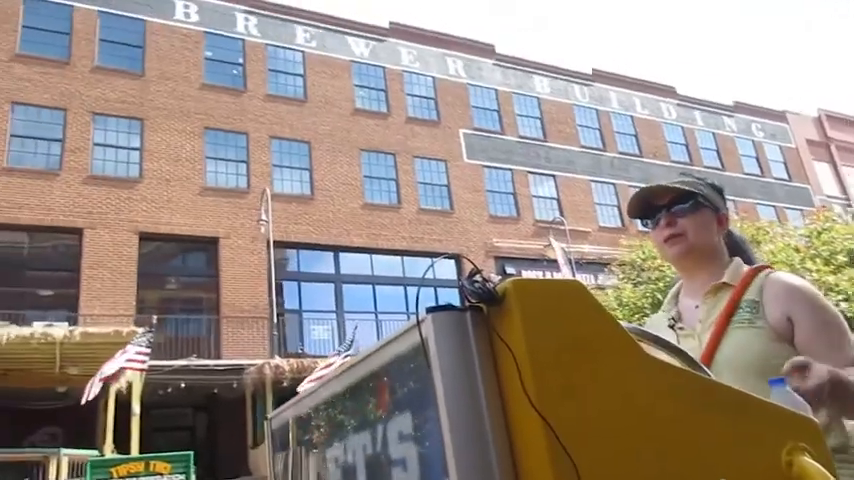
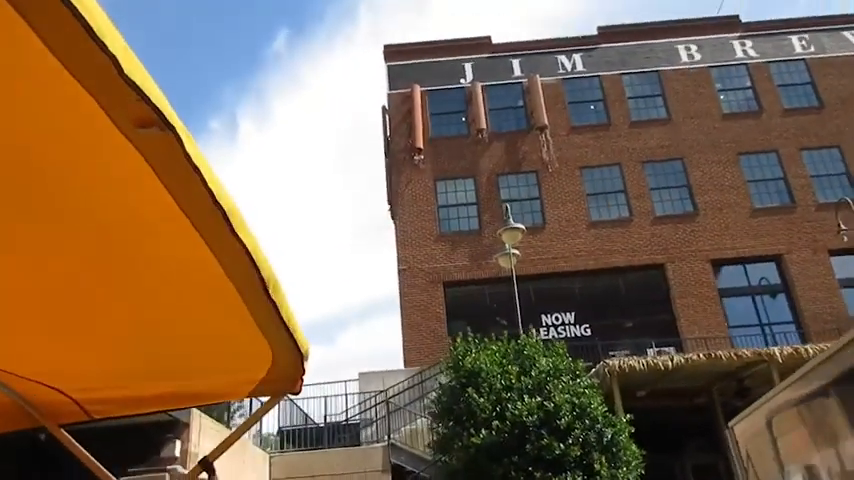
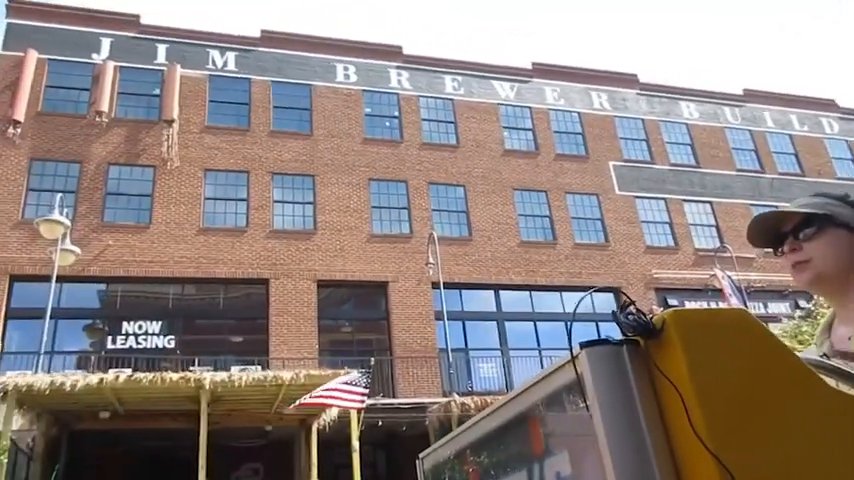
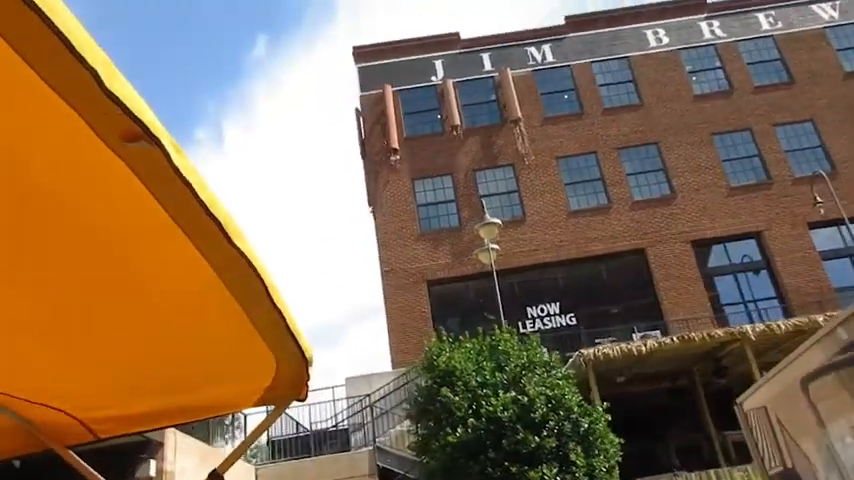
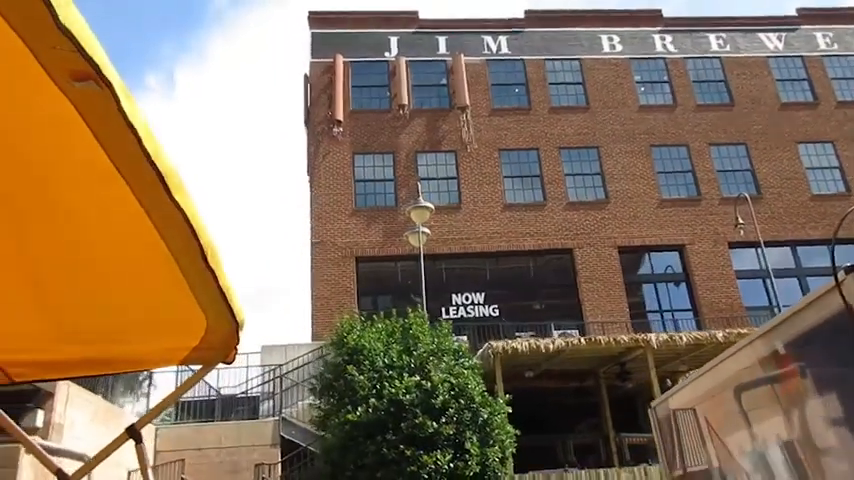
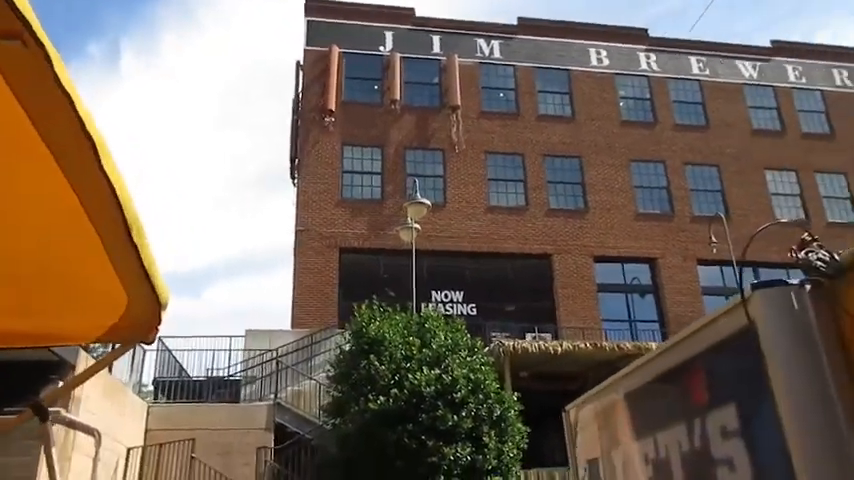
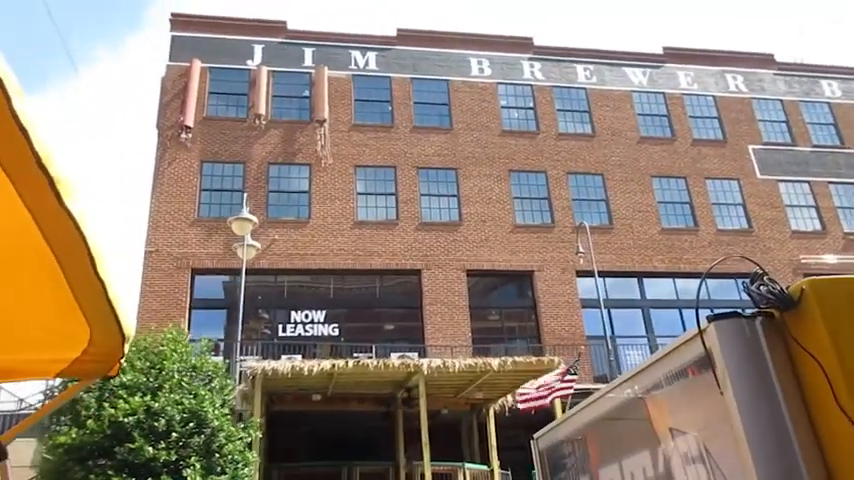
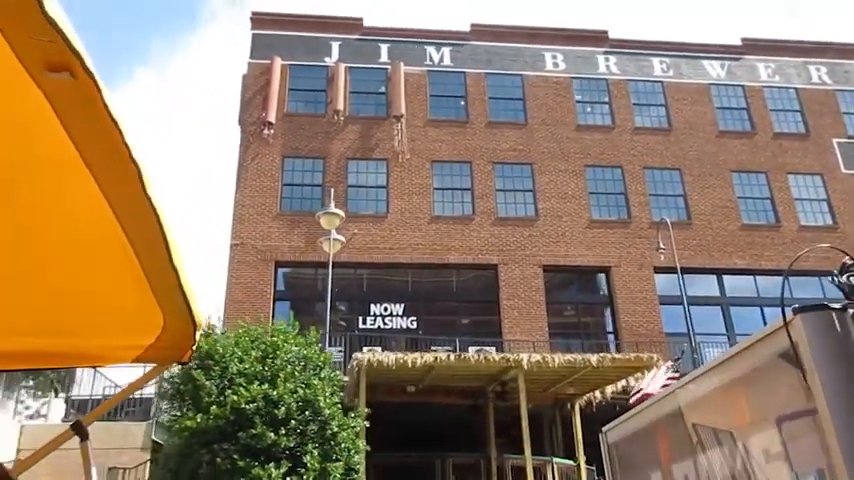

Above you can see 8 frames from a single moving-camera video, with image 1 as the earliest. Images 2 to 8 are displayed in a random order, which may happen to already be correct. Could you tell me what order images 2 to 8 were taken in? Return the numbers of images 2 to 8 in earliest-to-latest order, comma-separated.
3, 7, 8, 5, 4, 2, 6
